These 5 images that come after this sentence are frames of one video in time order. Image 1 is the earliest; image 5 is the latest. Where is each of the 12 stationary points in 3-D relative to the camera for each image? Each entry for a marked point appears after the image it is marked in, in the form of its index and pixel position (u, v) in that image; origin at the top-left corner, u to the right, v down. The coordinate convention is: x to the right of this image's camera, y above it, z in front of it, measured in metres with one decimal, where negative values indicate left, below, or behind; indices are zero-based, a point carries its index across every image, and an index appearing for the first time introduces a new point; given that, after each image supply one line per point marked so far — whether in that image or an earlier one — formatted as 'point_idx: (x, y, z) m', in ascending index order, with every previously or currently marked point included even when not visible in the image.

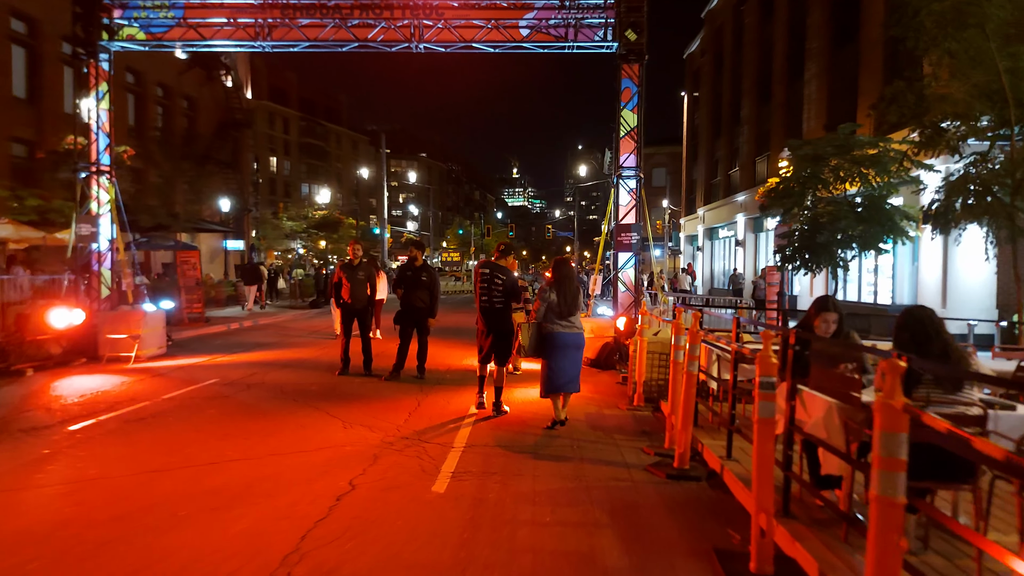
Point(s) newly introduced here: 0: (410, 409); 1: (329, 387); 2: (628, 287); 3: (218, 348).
0: (-1.1, -1.3, +8.2) m
1: (-2.2, -1.2, +9.3) m
2: (+1.9, 0.0, +12.4) m
3: (-5.3, -1.1, +13.8) m
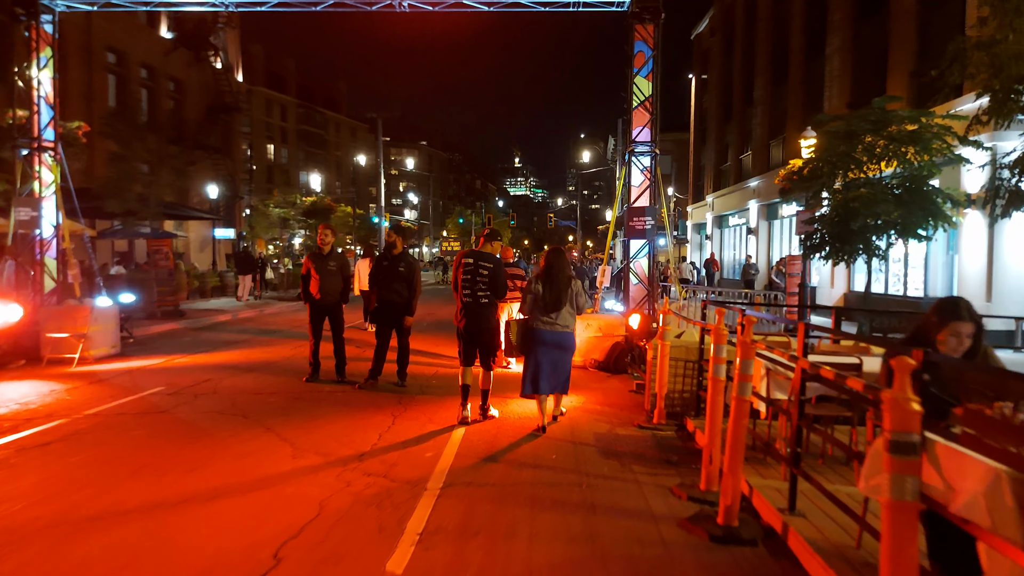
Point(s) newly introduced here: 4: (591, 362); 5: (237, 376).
0: (-1.1, -1.2, +6.8) m
1: (-2.3, -1.1, +7.9) m
2: (+1.8, +0.1, +10.9) m
3: (-5.3, -0.9, +12.4) m
4: (+1.0, -1.0, +10.2) m
5: (-3.3, -1.0, +9.1) m
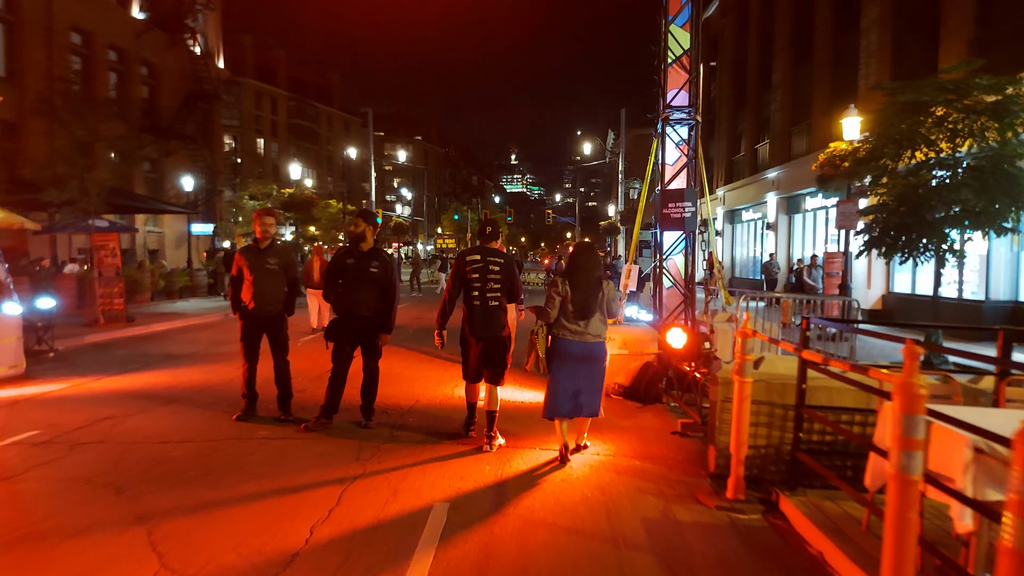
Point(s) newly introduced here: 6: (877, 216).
0: (-1.1, -1.3, +4.6) m
1: (-2.2, -1.2, +5.7) m
2: (+1.8, +0.1, +8.7) m
3: (-5.3, -1.0, +10.2) m
4: (+1.1, -1.0, +8.0) m
5: (-3.2, -1.1, +6.9) m
6: (+5.6, +1.1, +11.7) m
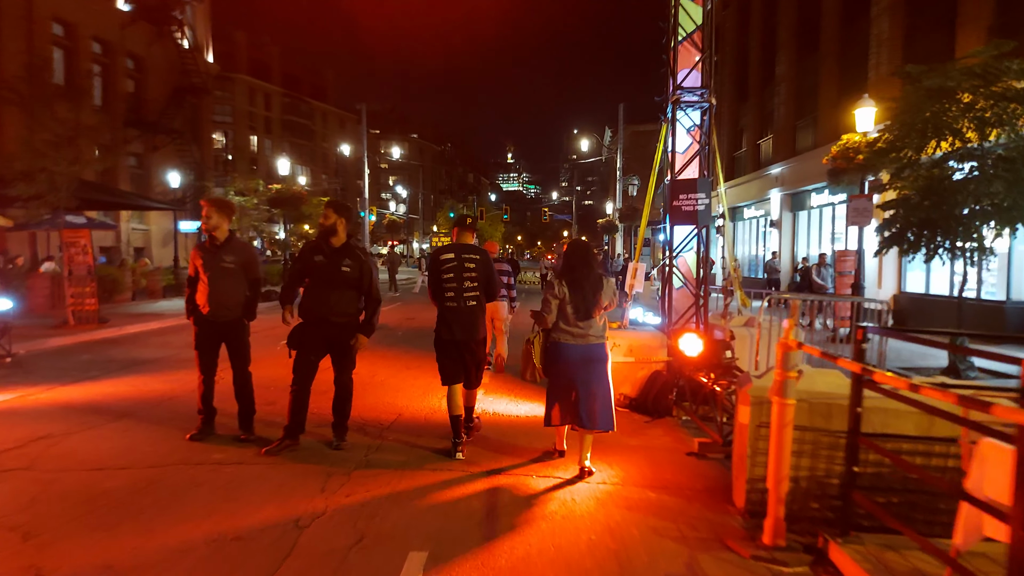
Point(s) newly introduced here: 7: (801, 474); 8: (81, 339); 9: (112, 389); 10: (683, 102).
0: (-1.1, -1.3, +3.8) m
1: (-2.3, -1.2, +4.9) m
2: (+1.8, +0.1, +7.9) m
3: (-5.4, -1.0, +9.3) m
4: (+1.0, -1.0, +7.2) m
5: (-3.3, -1.1, +6.1) m
6: (+5.5, +1.1, +10.9) m
7: (+1.5, -1.0, +4.0) m
8: (-6.9, -0.8, +12.3) m
9: (-4.0, -1.0, +7.8) m
10: (+1.7, +1.8, +7.7) m
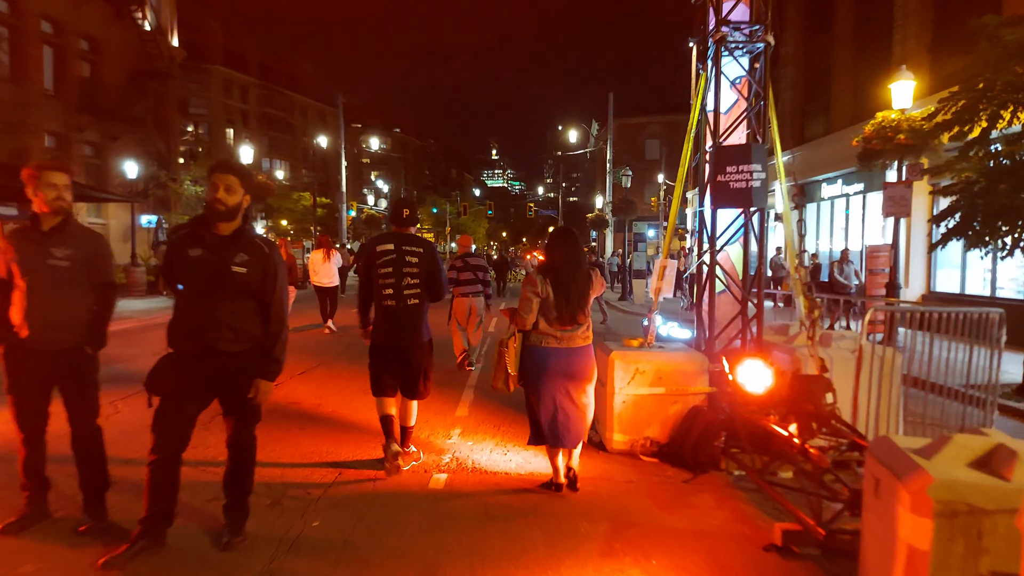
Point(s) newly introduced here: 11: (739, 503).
0: (-1.2, -1.4, +1.8) m
1: (-2.3, -1.2, +2.9) m
2: (+1.7, 0.0, +6.0) m
3: (-5.5, -1.0, +7.3) m
4: (+0.9, -1.1, +5.3) m
5: (-3.4, -1.2, +4.1) m
6: (+5.3, +1.1, +9.1) m
7: (+1.4, -1.0, +2.1) m
8: (-7.1, -0.8, +10.2) m
9: (-4.1, -1.1, +5.8) m
10: (+1.6, +1.8, +5.8) m
11: (+1.3, -1.2, +4.4) m
